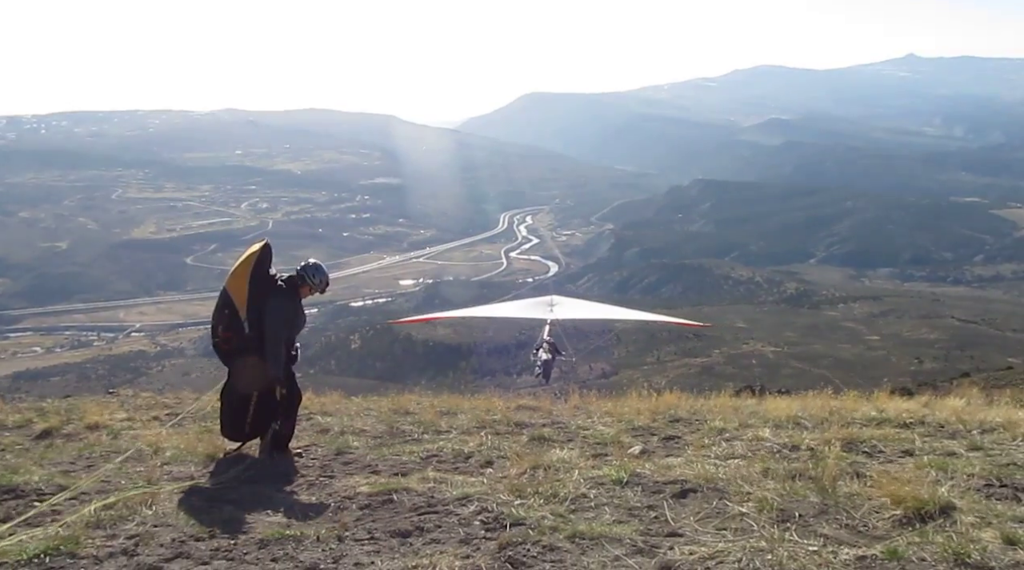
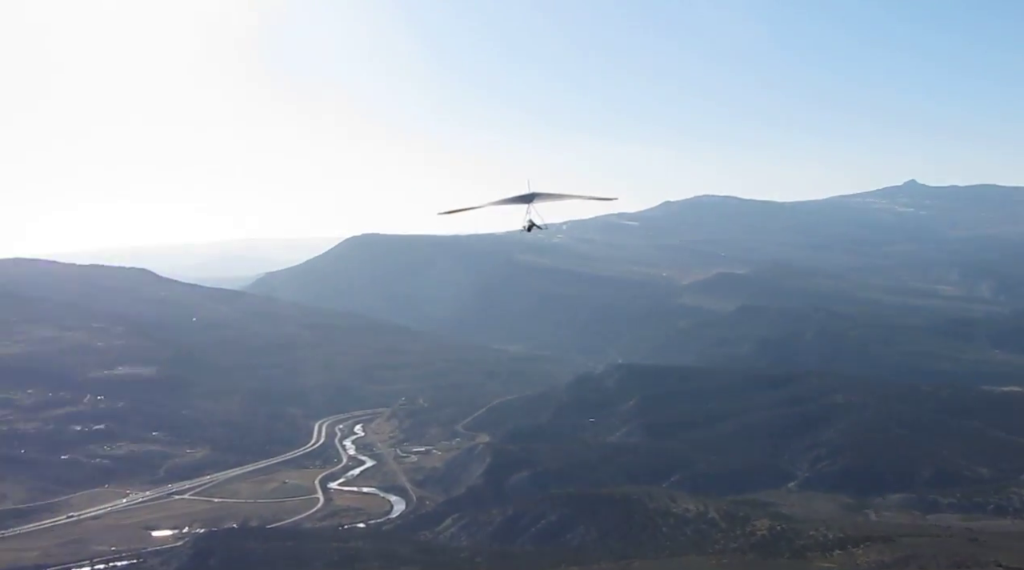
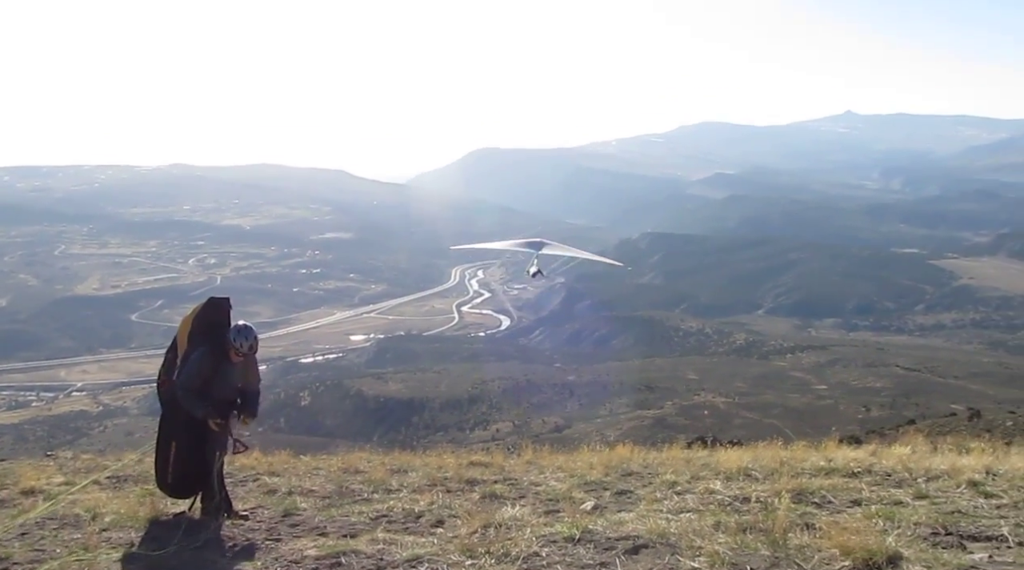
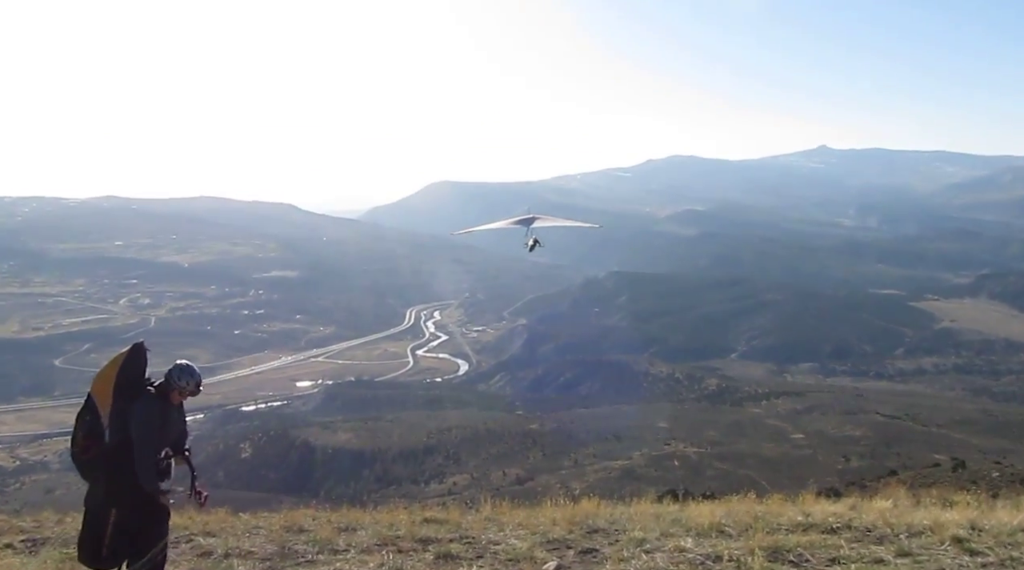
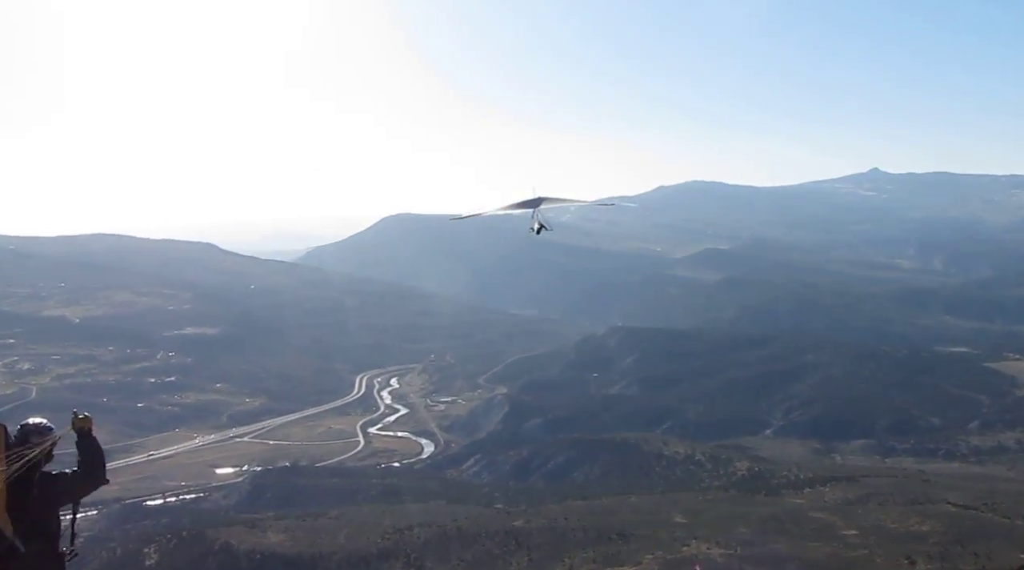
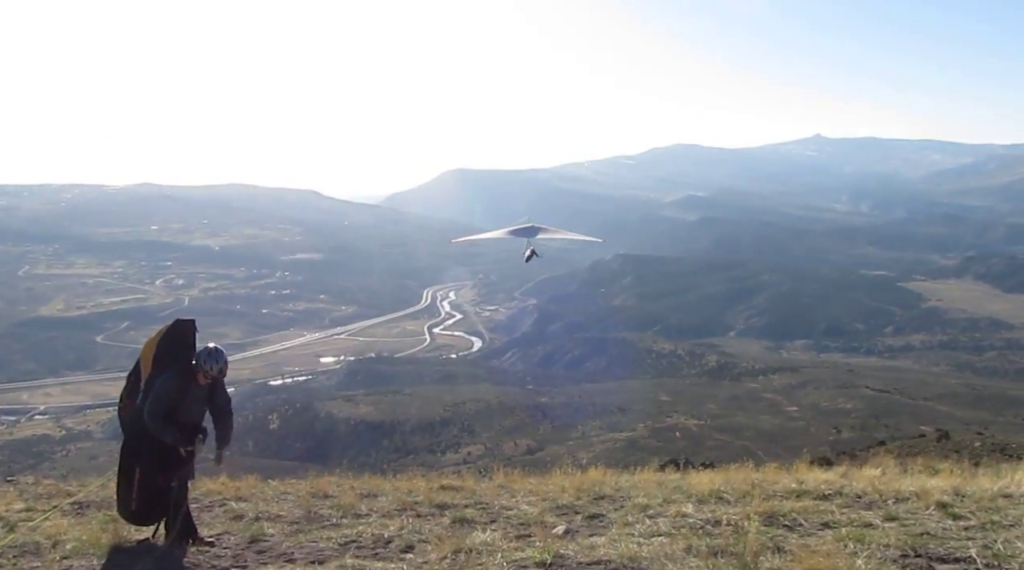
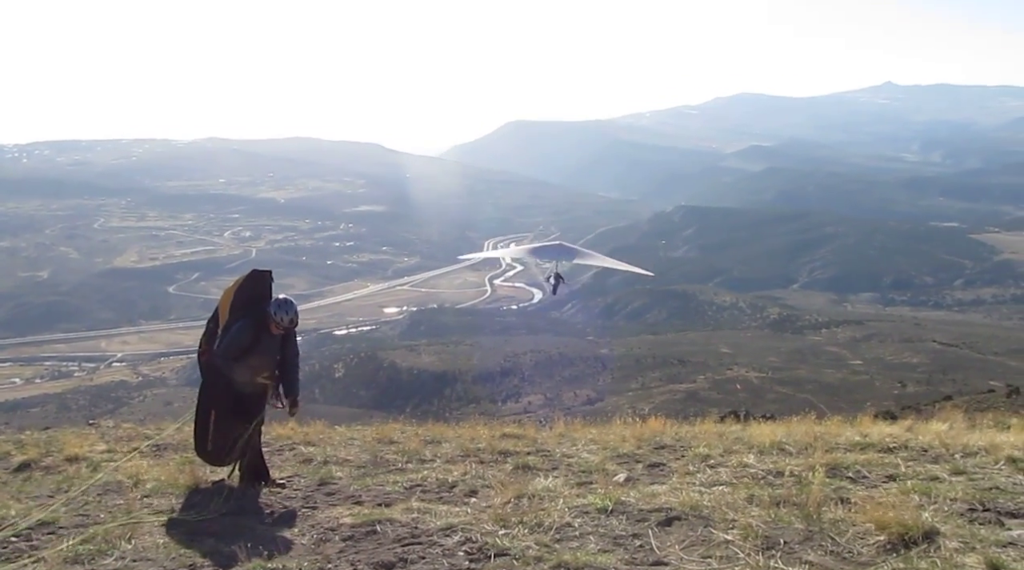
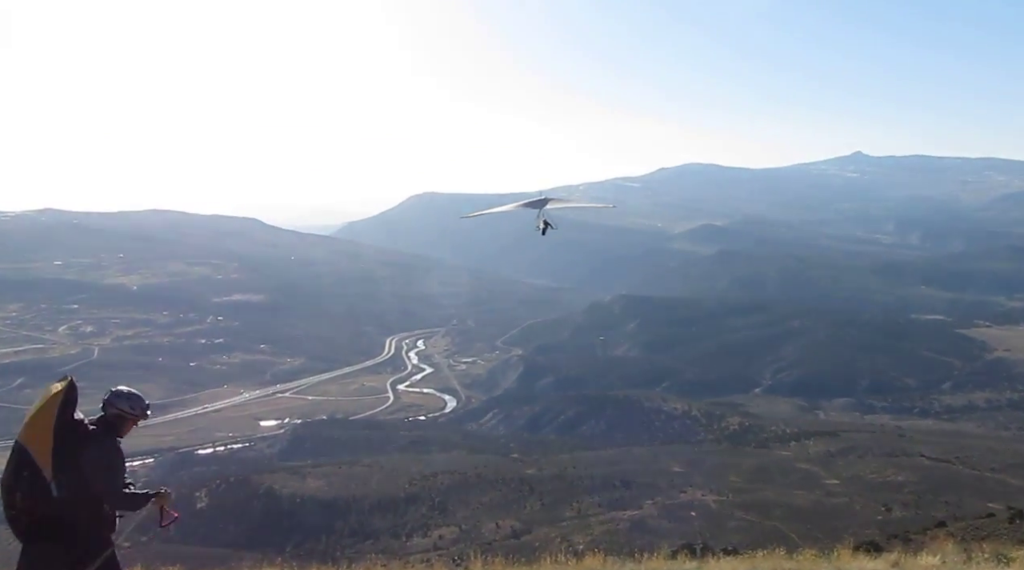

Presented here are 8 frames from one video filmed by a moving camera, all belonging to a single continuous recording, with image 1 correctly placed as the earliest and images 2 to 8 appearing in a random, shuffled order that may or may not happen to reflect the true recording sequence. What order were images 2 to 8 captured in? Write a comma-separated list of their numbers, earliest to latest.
7, 3, 6, 4, 8, 5, 2
